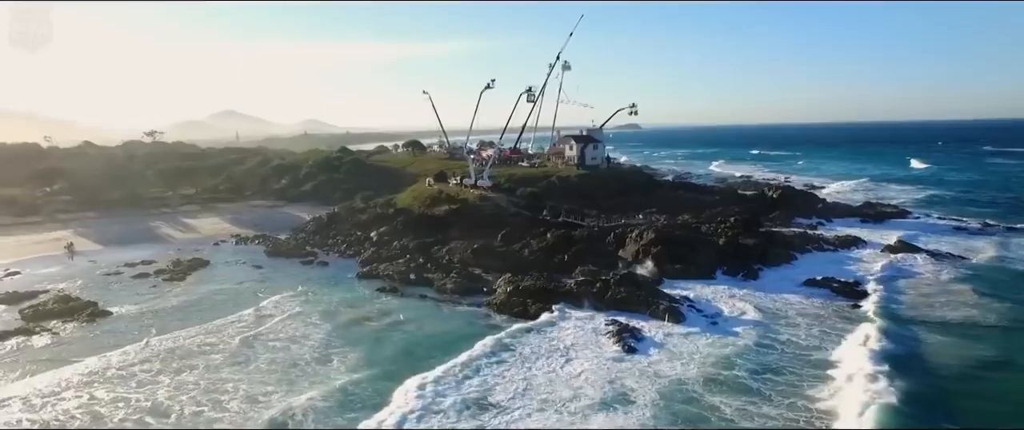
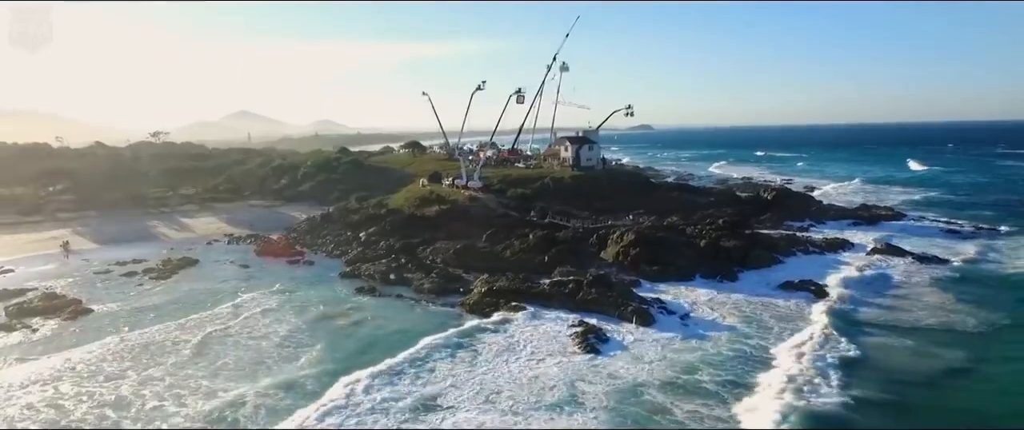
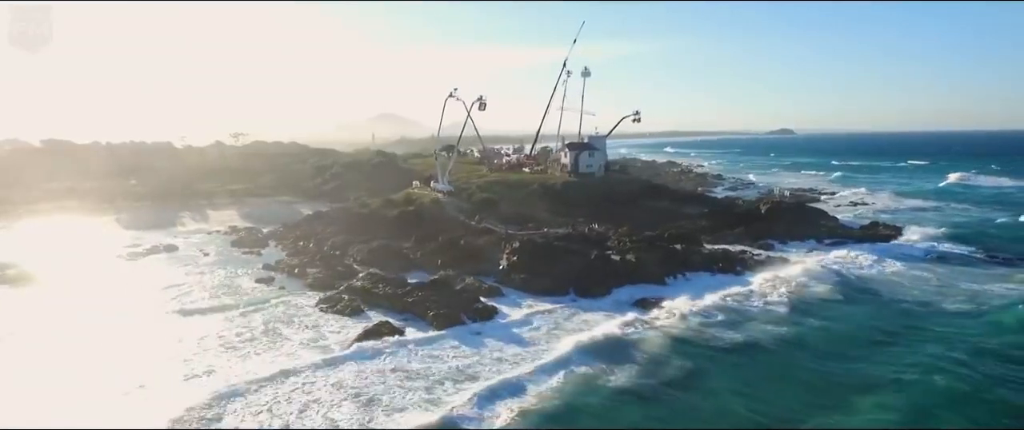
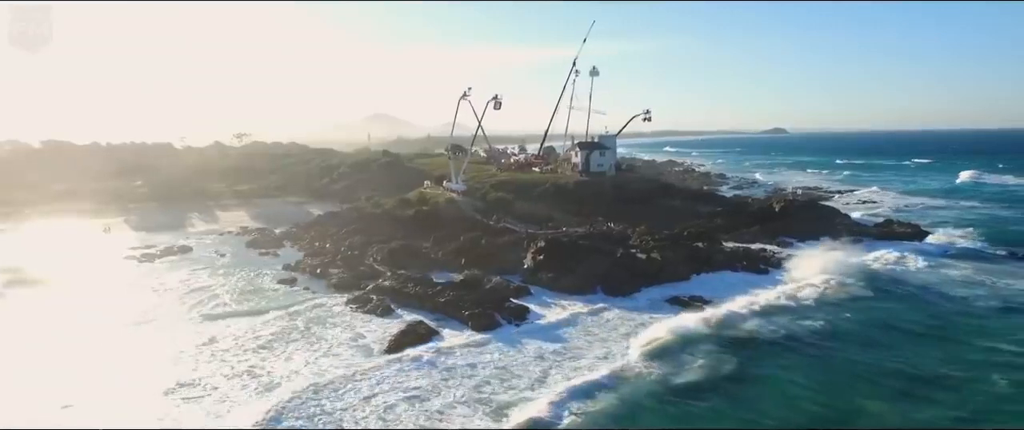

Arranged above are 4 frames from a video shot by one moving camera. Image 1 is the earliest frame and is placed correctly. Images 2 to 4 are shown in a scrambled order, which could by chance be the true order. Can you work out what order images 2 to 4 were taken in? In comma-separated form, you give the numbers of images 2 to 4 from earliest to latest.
2, 4, 3
